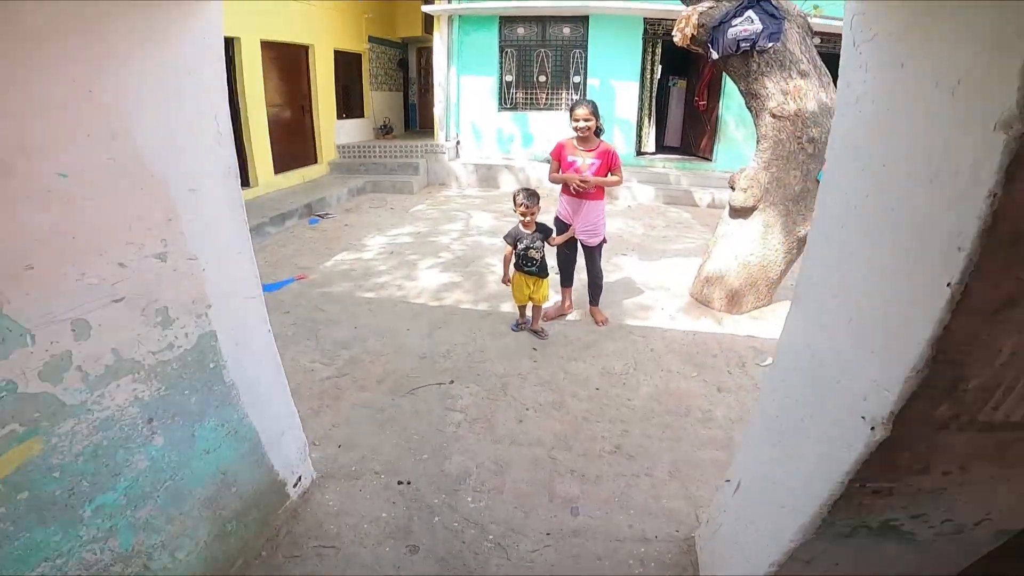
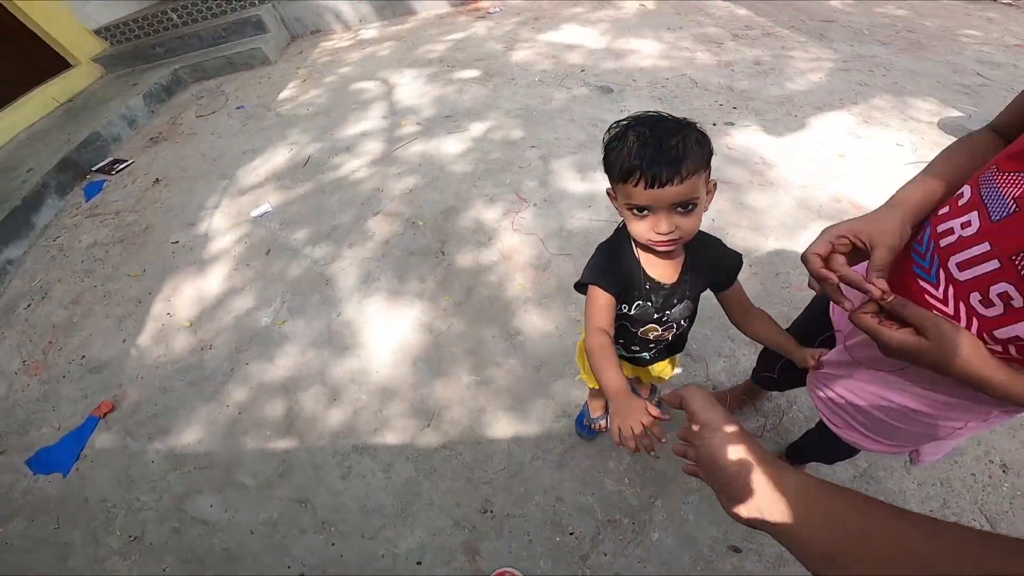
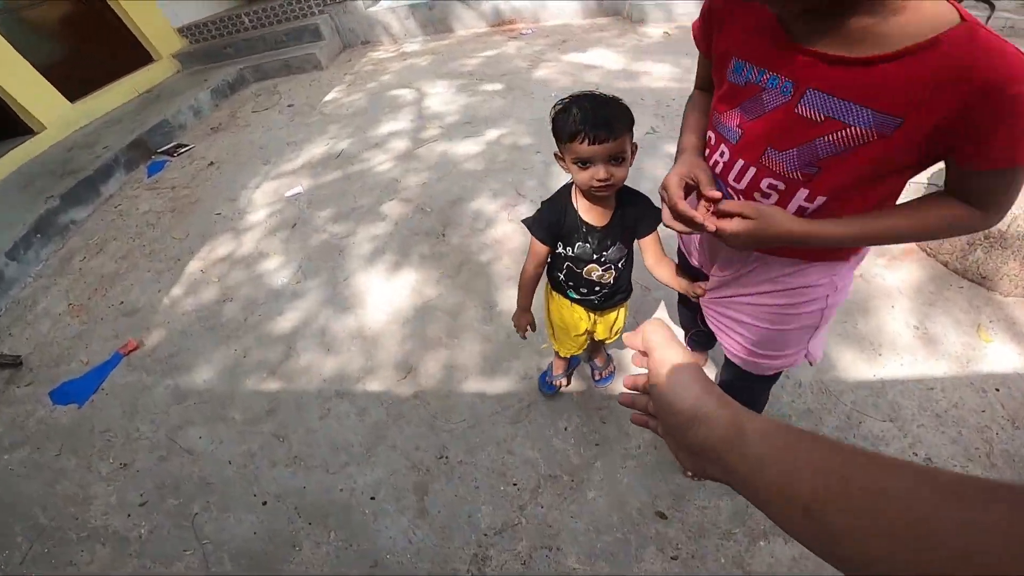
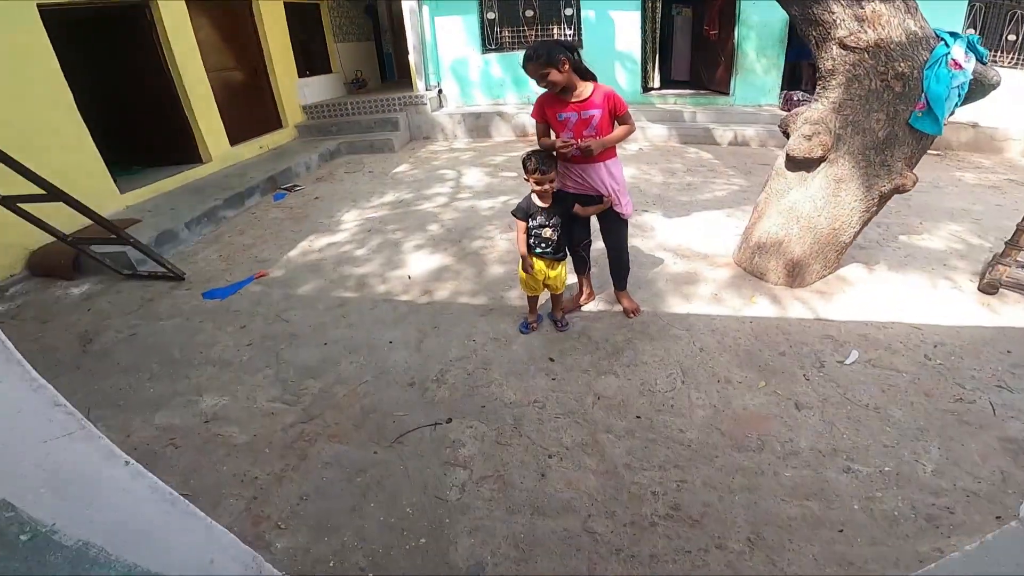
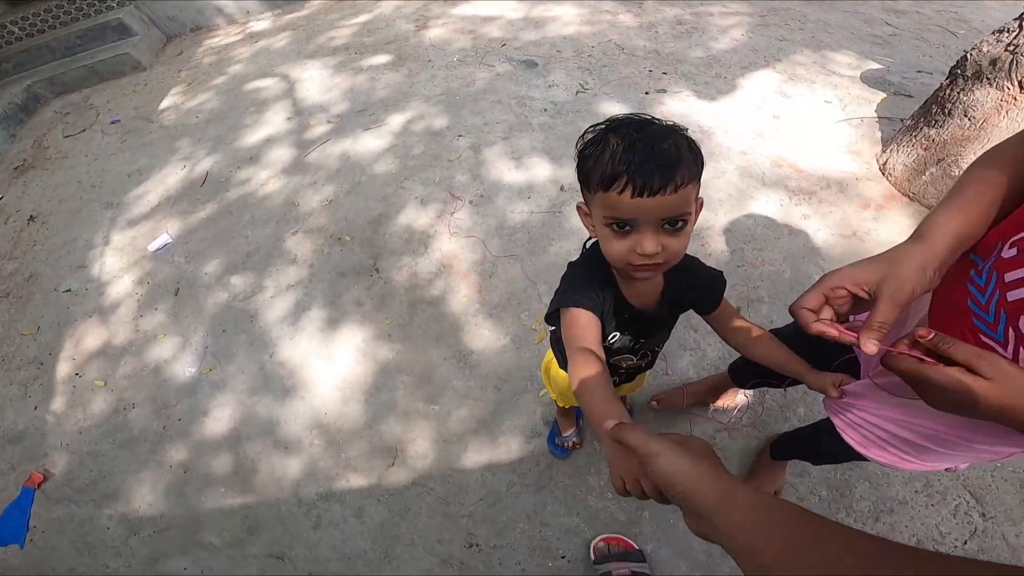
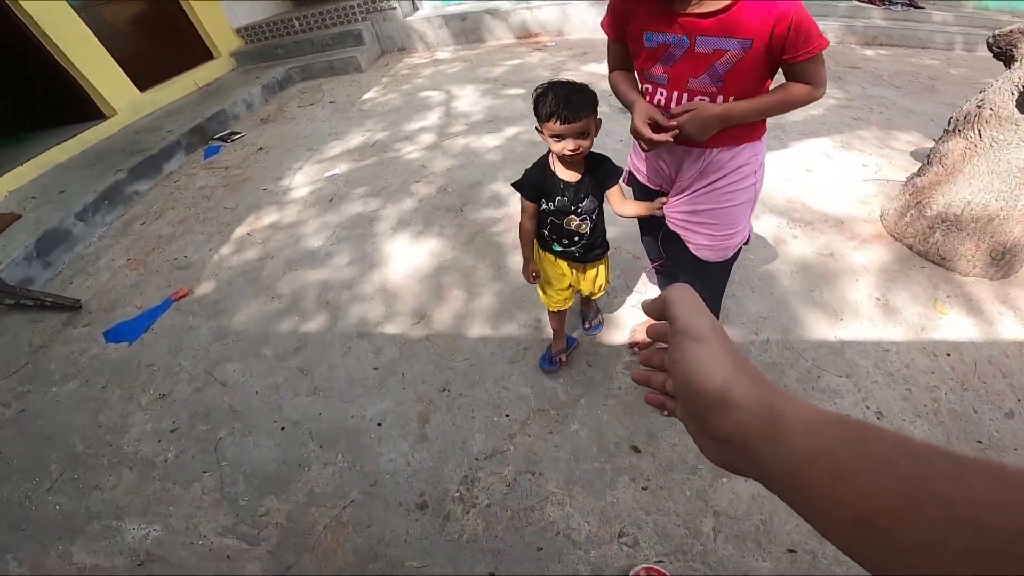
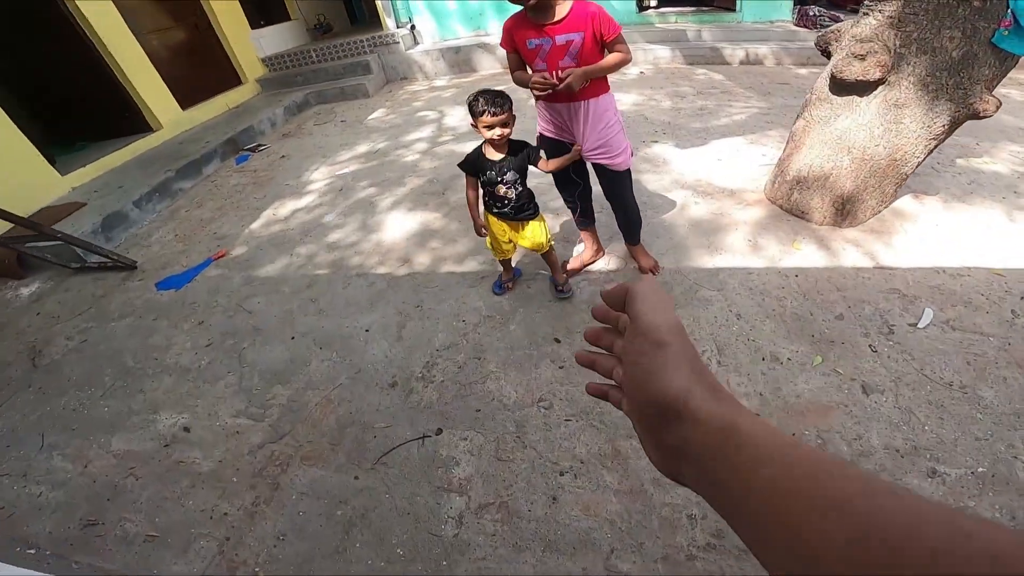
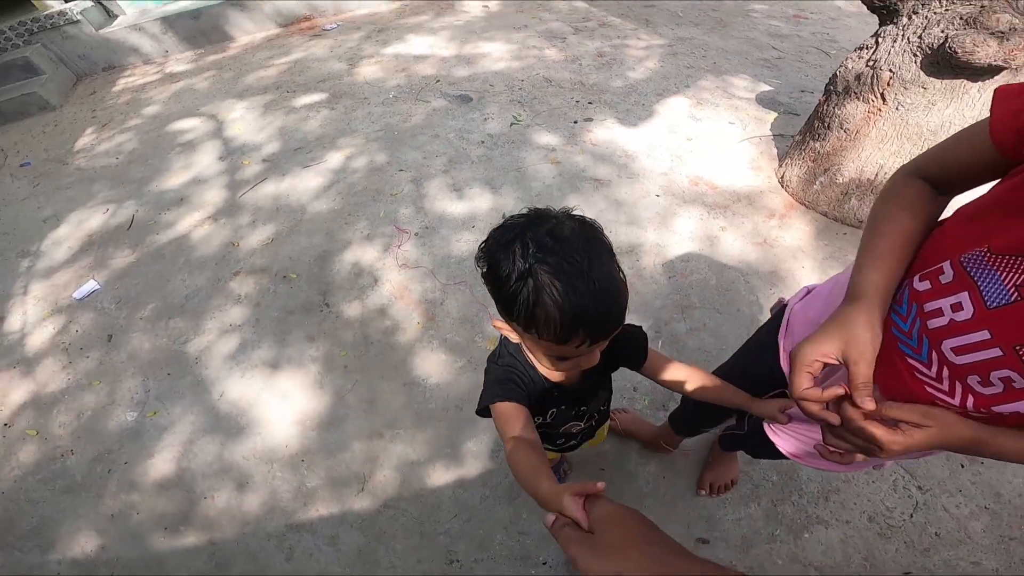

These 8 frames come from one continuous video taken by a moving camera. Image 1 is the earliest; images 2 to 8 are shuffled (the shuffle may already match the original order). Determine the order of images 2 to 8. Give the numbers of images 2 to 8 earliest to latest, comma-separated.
4, 7, 6, 3, 2, 5, 8
